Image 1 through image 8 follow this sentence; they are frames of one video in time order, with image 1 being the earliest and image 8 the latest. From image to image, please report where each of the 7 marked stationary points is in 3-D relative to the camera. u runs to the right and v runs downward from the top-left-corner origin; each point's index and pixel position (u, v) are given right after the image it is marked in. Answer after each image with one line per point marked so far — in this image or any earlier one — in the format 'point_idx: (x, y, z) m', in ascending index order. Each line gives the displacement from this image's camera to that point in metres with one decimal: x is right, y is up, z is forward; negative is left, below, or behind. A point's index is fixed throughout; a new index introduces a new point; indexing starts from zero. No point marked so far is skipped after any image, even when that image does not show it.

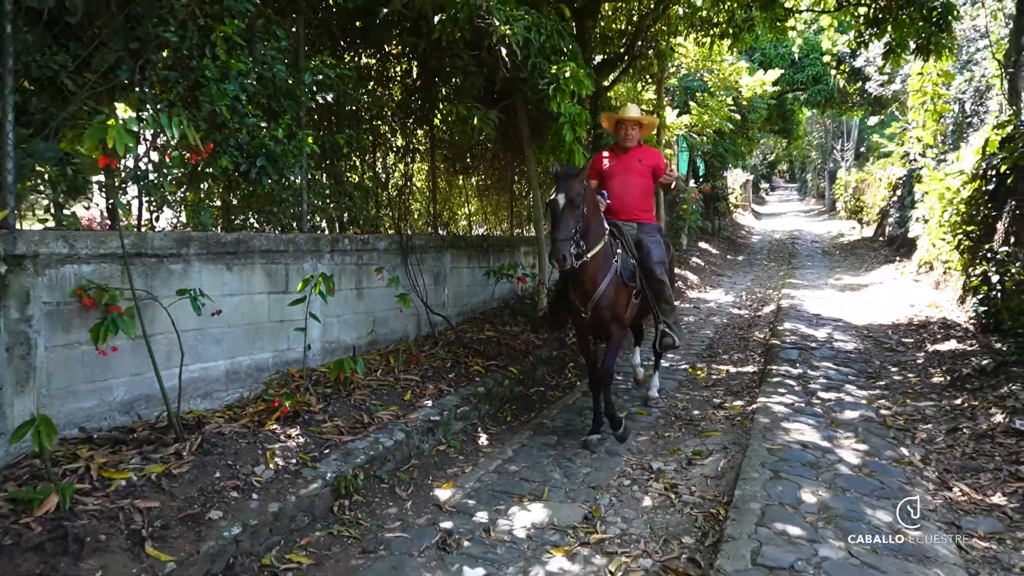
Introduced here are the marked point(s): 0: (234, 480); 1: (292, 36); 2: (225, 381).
0: (-1.3, -0.9, +3.3) m
1: (-1.6, +1.8, +5.1) m
2: (-1.8, -0.6, +4.3) m
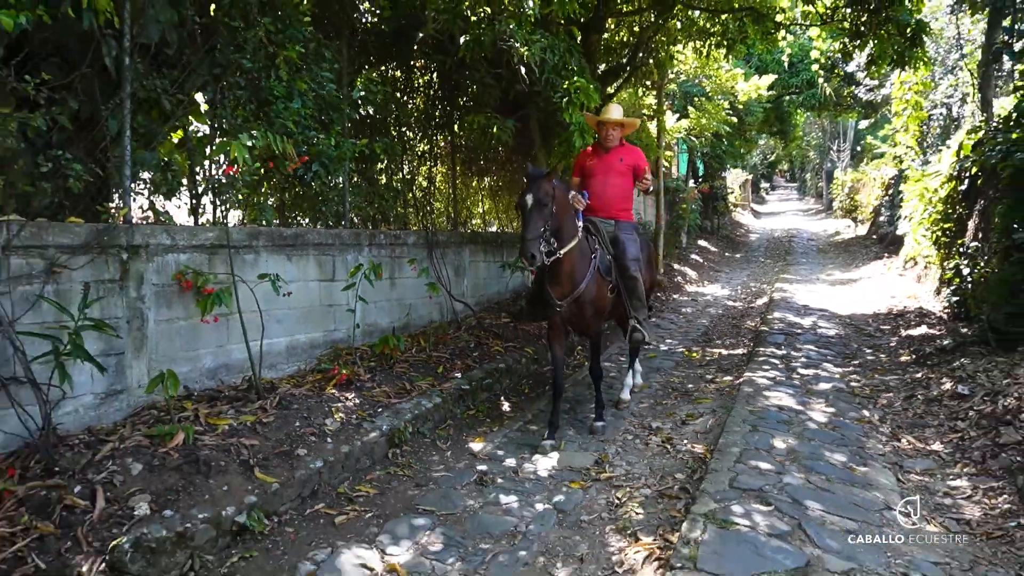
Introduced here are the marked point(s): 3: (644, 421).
0: (-1.1, -0.8, +4.0) m
1: (-1.4, +1.9, +5.8) m
2: (-1.6, -0.5, +5.0) m
3: (+0.9, -0.9, +5.0) m
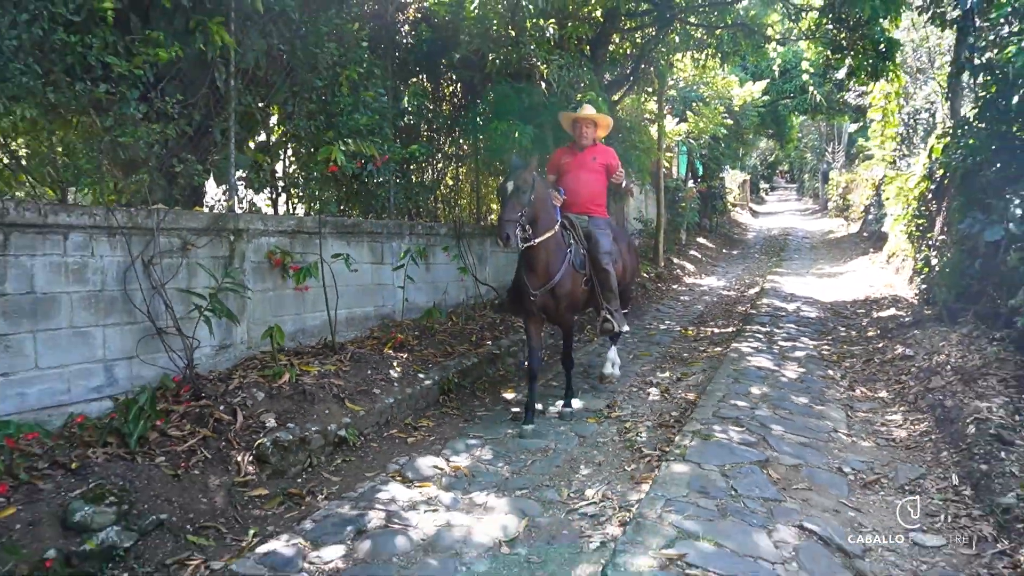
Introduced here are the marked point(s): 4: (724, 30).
0: (-0.9, -0.6, +5.0) m
1: (-1.2, +2.1, +6.8) m
2: (-1.4, -0.3, +6.0) m
3: (+1.1, -0.8, +6.0) m
4: (+3.2, +3.9, +10.6) m
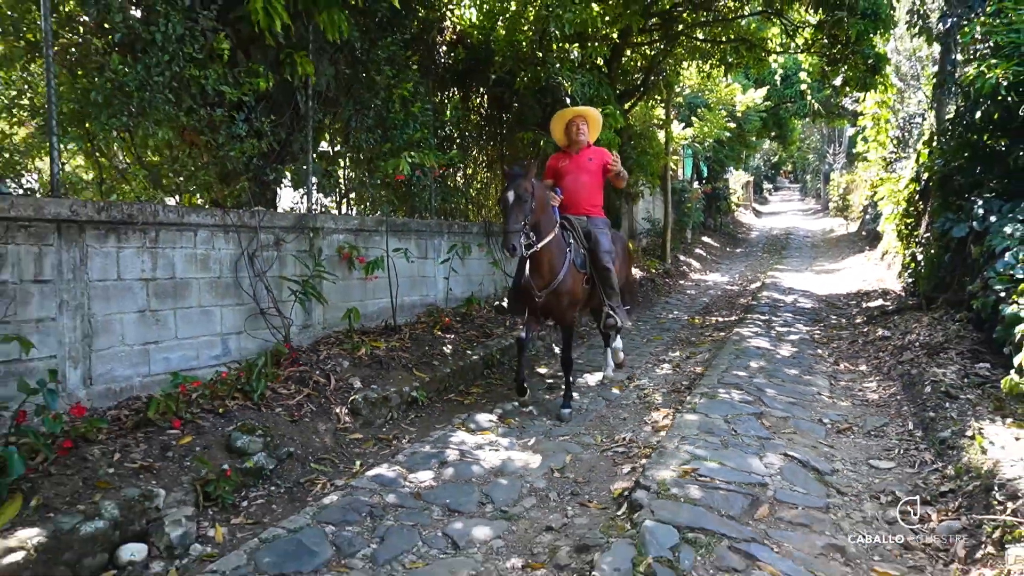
0: (-0.7, -0.5, +5.9) m
1: (-0.9, +2.2, +7.7) m
2: (-1.1, -0.2, +6.9) m
3: (+1.4, -0.7, +6.9) m
4: (+3.5, +4.0, +11.5) m
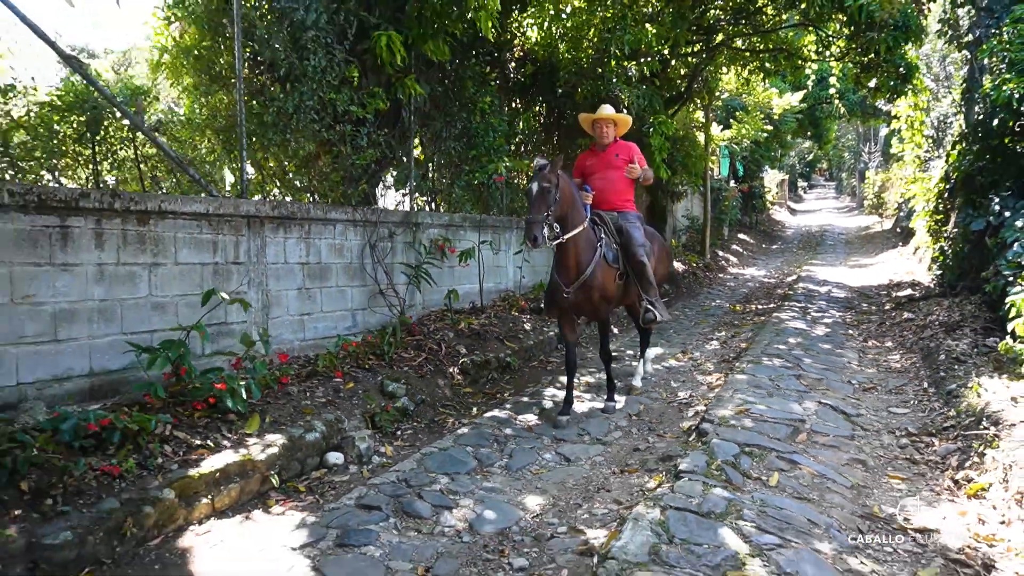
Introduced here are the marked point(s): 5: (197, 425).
0: (+0.1, -0.4, +7.0) m
1: (-0.1, +2.3, +8.8) m
2: (-0.4, -0.1, +8.0) m
3: (+2.2, -0.5, +7.8) m
4: (+4.5, +4.1, +12.4) m
5: (-1.7, -0.7, +3.7) m
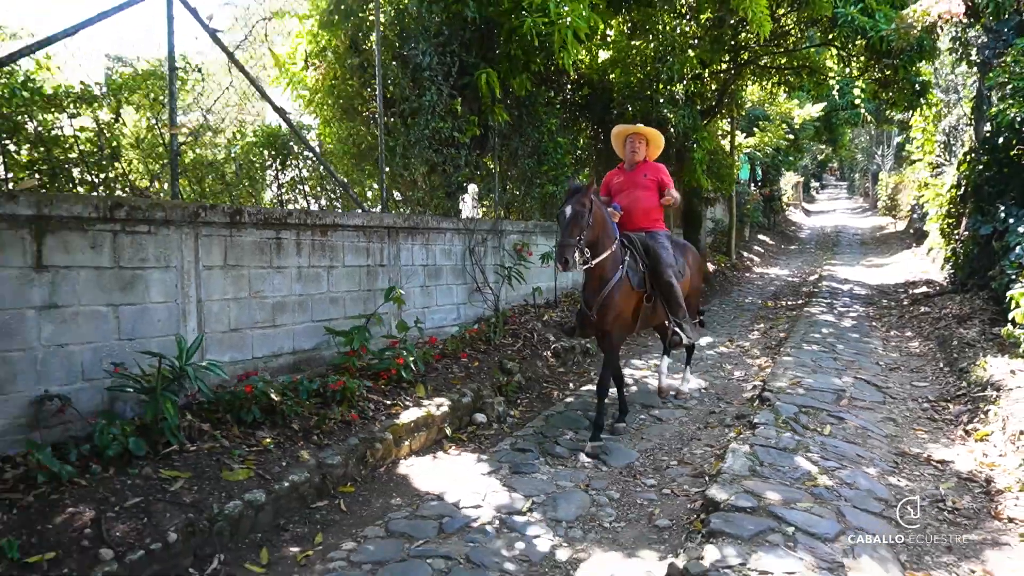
0: (+0.9, -0.4, +8.1) m
1: (+0.7, +2.3, +9.9) m
2: (+0.5, -0.1, +9.2) m
3: (+3.0, -0.5, +8.9) m
4: (+5.3, +4.2, +13.4) m
5: (-0.9, -0.7, +4.9) m
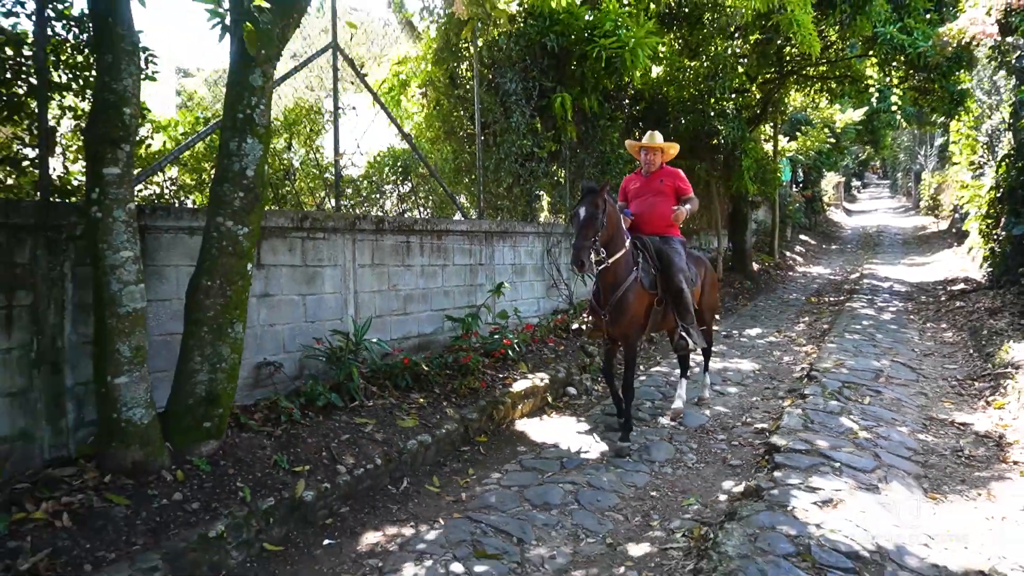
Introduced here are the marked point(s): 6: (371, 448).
0: (+1.8, -0.3, +9.1) m
1: (+1.7, +2.4, +10.9) m
2: (+1.4, 0.0, +10.2) m
3: (+3.9, -0.5, +9.8) m
4: (+6.5, +4.2, +14.2) m
5: (-0.1, -0.7, +6.0) m
6: (-0.8, -0.9, +4.2) m
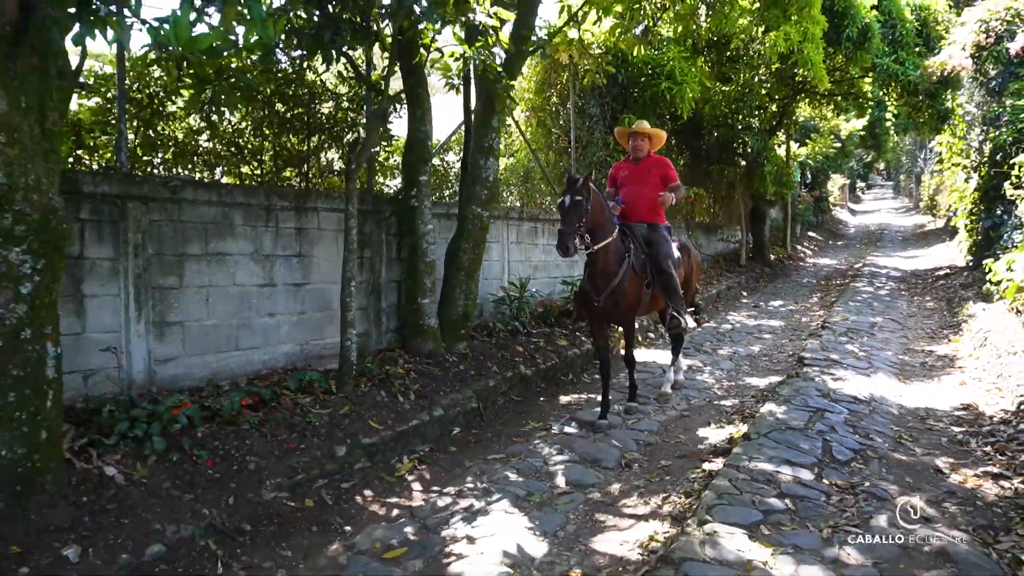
0: (+3.0, 0.0, +11.5) m
1: (+2.9, +2.7, +13.3) m
2: (+2.6, +0.3, +12.5) m
3: (+5.1, -0.2, +12.2) m
4: (+7.7, +4.5, +16.6) m
5: (+1.0, -0.3, +8.4) m
6: (+0.3, -0.6, +6.5) m
